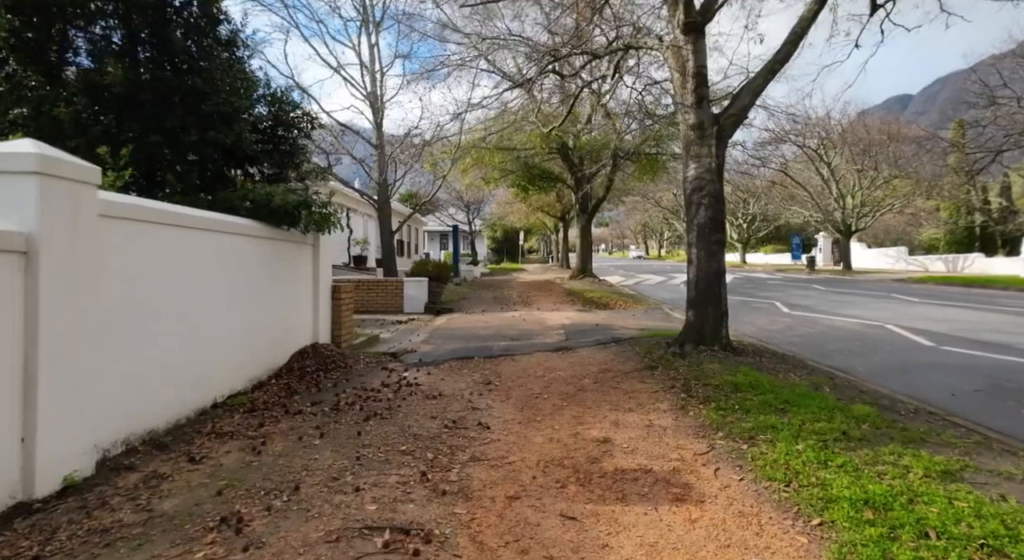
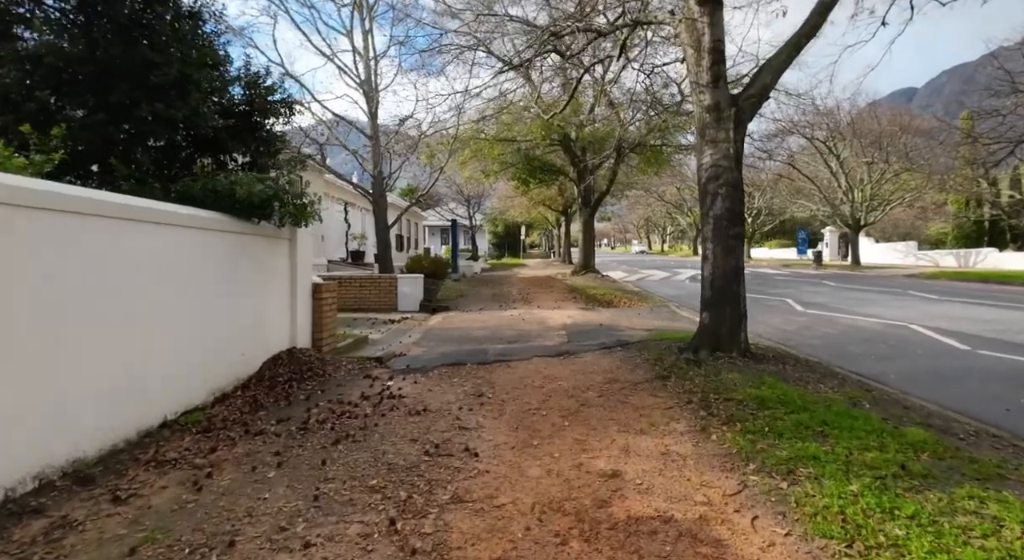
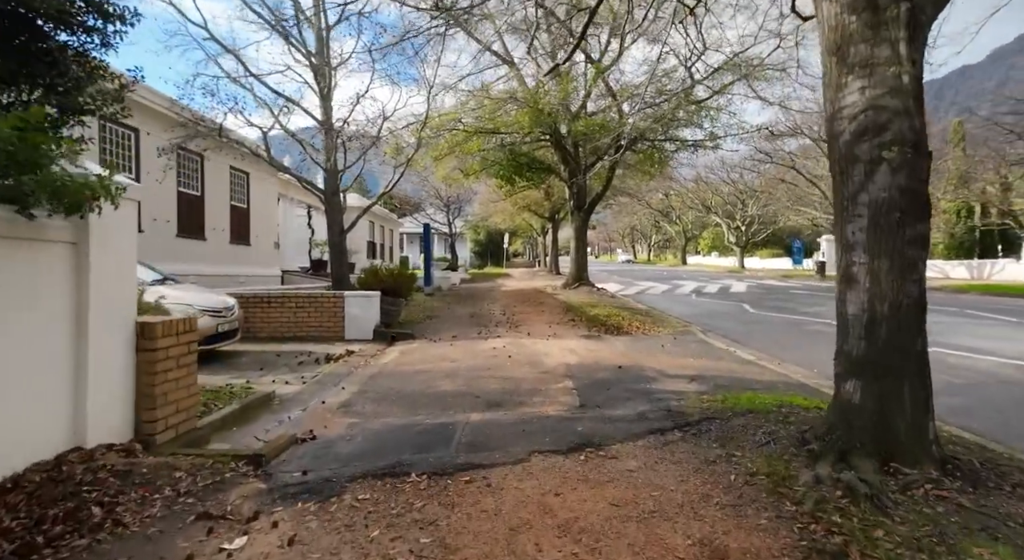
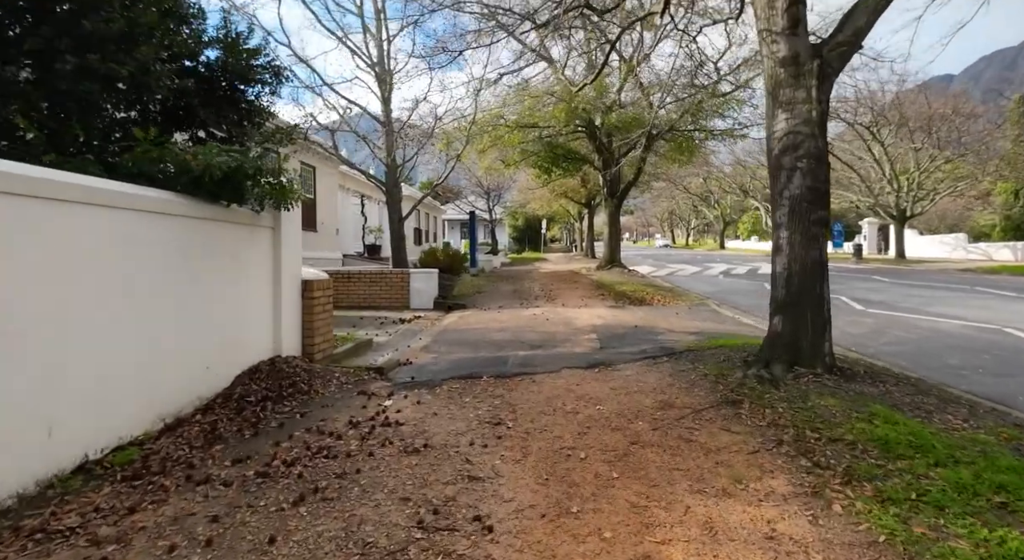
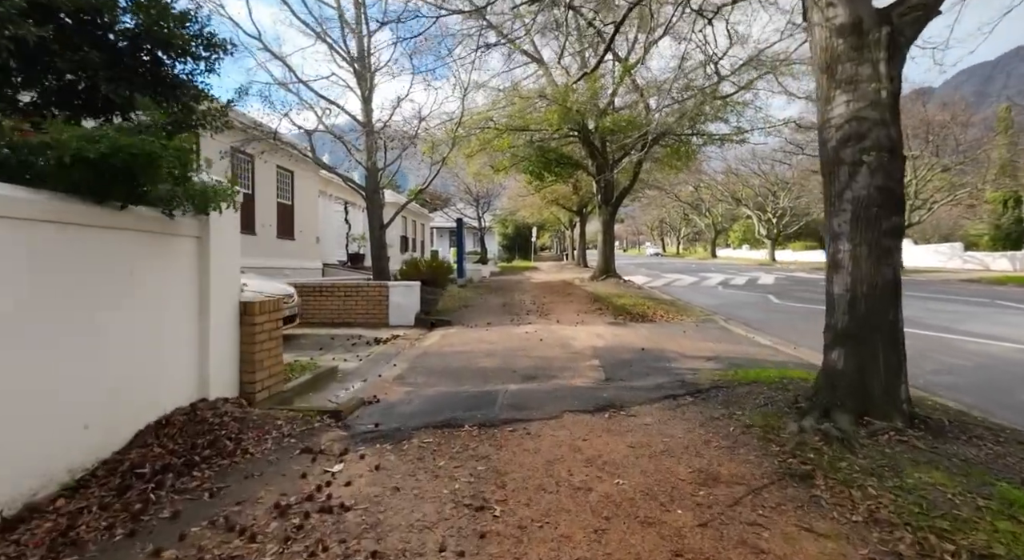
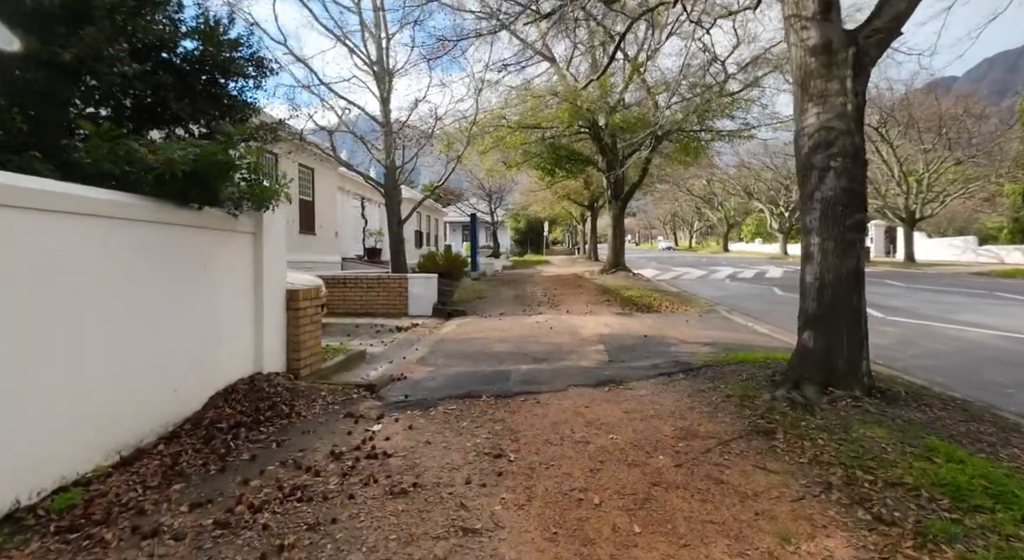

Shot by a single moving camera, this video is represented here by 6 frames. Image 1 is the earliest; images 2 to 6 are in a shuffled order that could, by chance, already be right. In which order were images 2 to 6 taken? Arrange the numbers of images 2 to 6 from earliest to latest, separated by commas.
2, 4, 6, 5, 3
